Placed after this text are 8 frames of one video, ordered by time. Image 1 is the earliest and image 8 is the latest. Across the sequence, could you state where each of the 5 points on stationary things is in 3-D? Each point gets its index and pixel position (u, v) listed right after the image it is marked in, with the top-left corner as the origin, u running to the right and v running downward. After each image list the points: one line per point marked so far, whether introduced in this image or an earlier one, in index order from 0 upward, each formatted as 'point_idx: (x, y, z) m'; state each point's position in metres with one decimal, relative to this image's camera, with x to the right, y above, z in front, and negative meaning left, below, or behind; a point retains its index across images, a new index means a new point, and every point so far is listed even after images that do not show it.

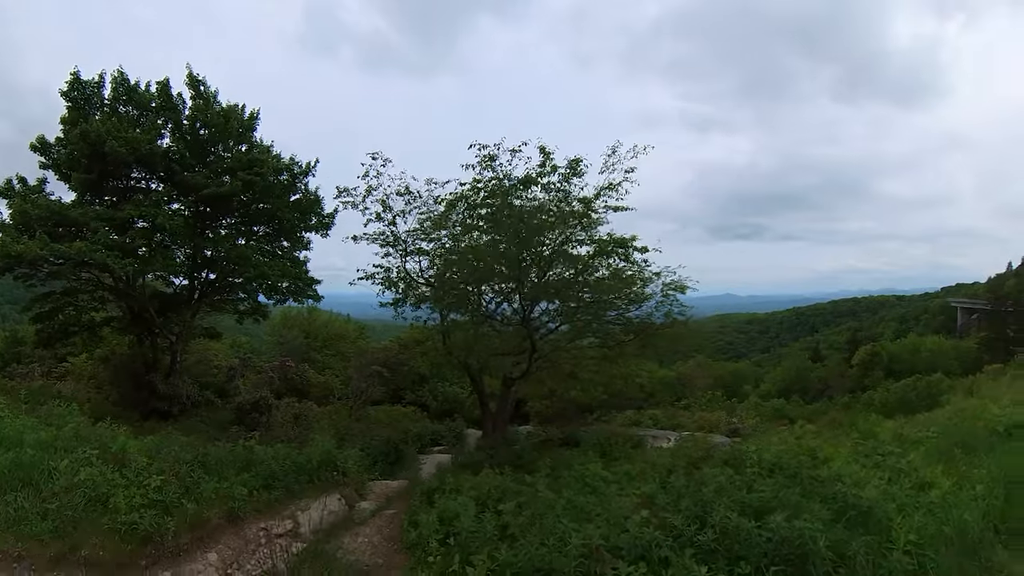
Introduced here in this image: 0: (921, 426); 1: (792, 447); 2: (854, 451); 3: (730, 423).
0: (+7.0, -2.6, +11.0) m
1: (+4.3, -2.7, +10.2) m
2: (+4.9, -2.5, +9.5) m
3: (+5.8, -3.7, +17.1) m
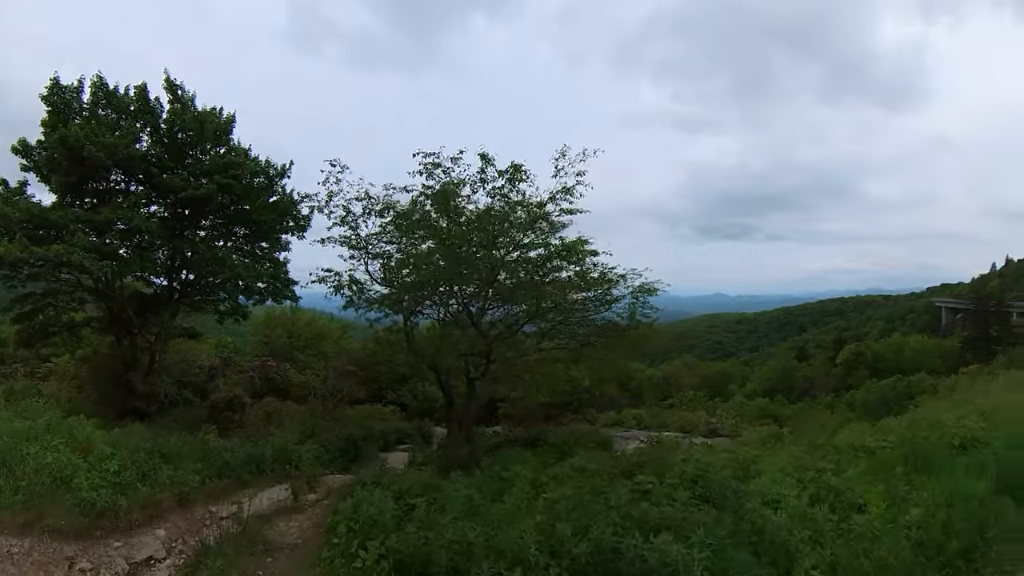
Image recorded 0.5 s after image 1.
0: (+6.5, -2.6, +10.8) m
1: (+3.8, -2.7, +10.0) m
2: (+4.4, -2.5, +9.3) m
3: (+5.2, -3.7, +17.0) m
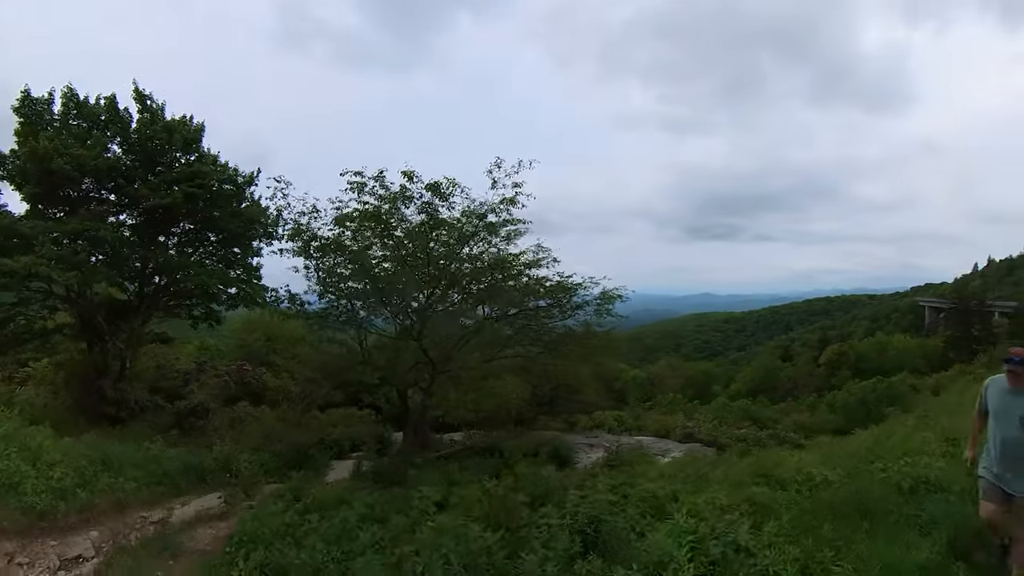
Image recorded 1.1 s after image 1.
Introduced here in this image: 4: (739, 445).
0: (+5.8, -2.6, +10.5) m
1: (+3.2, -2.7, +9.6) m
2: (+3.8, -2.5, +8.9) m
3: (+4.5, -3.7, +16.6) m
4: (+5.0, -3.6, +14.3) m
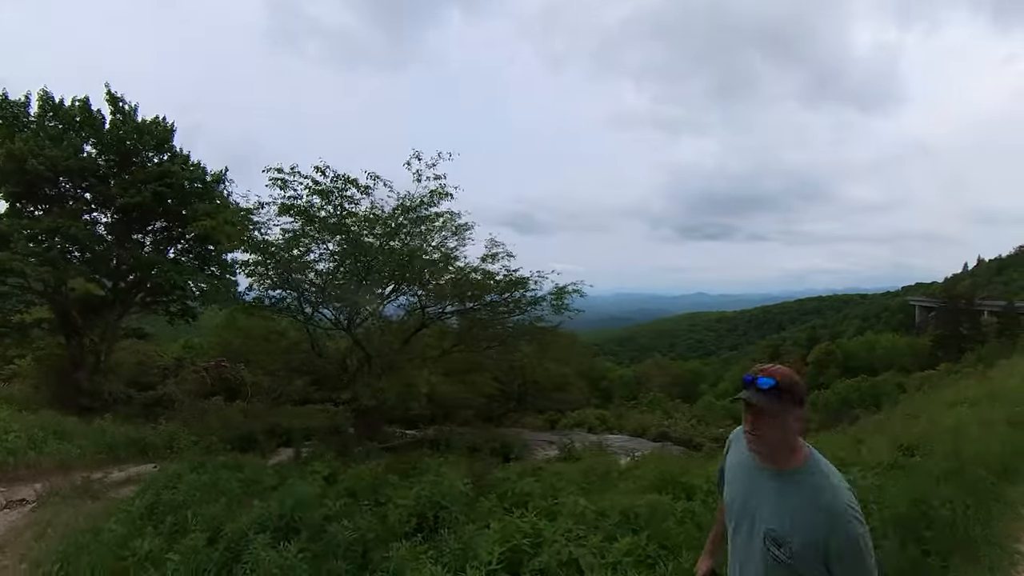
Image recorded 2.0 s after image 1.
0: (+5.2, -2.5, +10.0) m
1: (+2.6, -2.6, +9.1) m
2: (+3.2, -2.4, +8.4) m
3: (+3.8, -3.6, +16.1) m
4: (+4.3, -3.5, +13.8) m
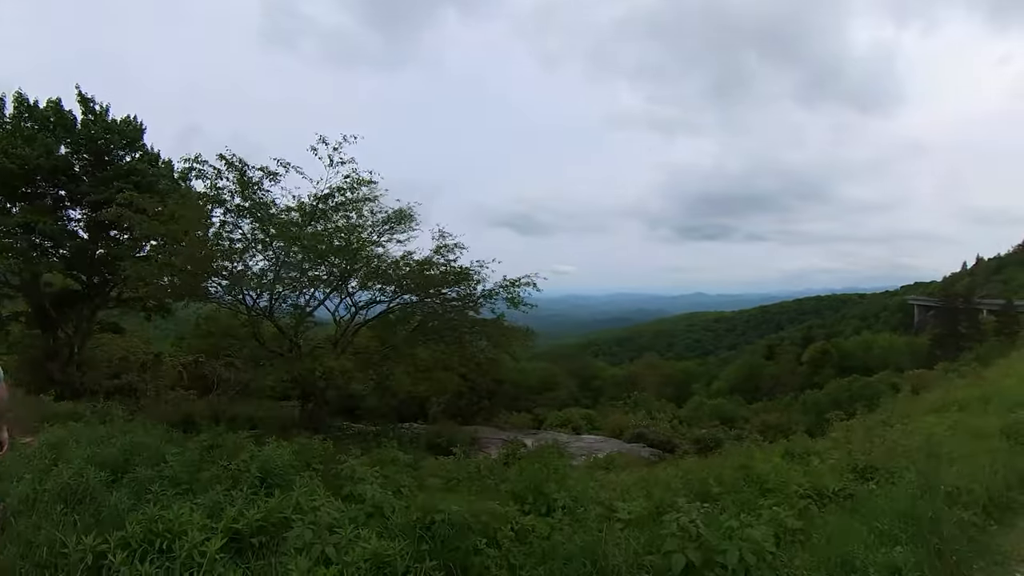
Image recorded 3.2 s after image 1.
0: (+4.5, -2.4, +9.2) m
1: (+1.9, -2.4, +8.3) m
2: (+2.5, -2.2, +7.6) m
3: (+3.1, -3.4, +15.3) m
4: (+3.6, -3.3, +13.0) m
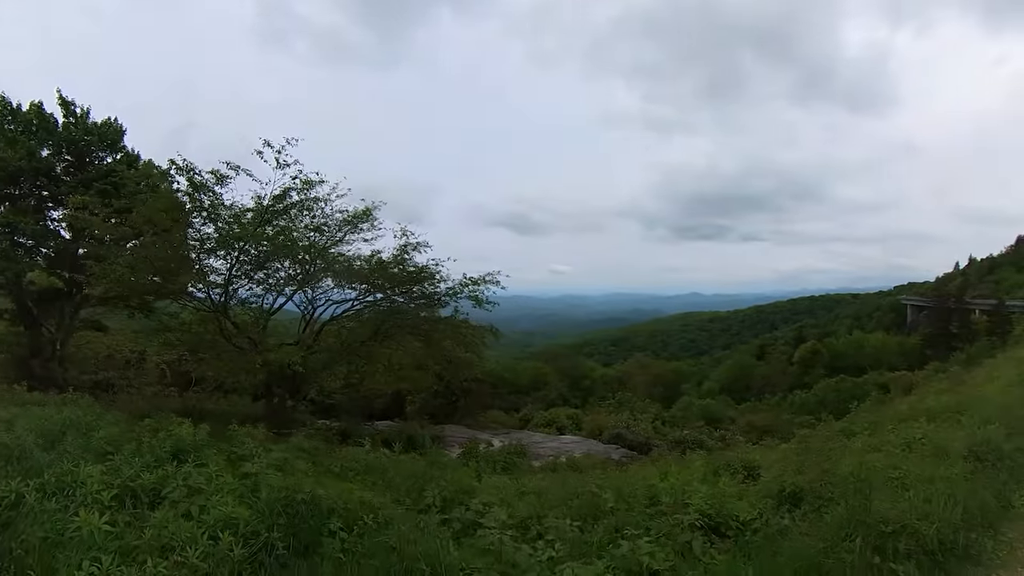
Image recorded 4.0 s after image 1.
0: (+4.0, -2.3, +9.0) m
1: (+1.4, -2.4, +8.0) m
2: (+2.0, -2.2, +7.3) m
3: (+2.6, -3.4, +15.0) m
4: (+3.1, -3.3, +12.7) m
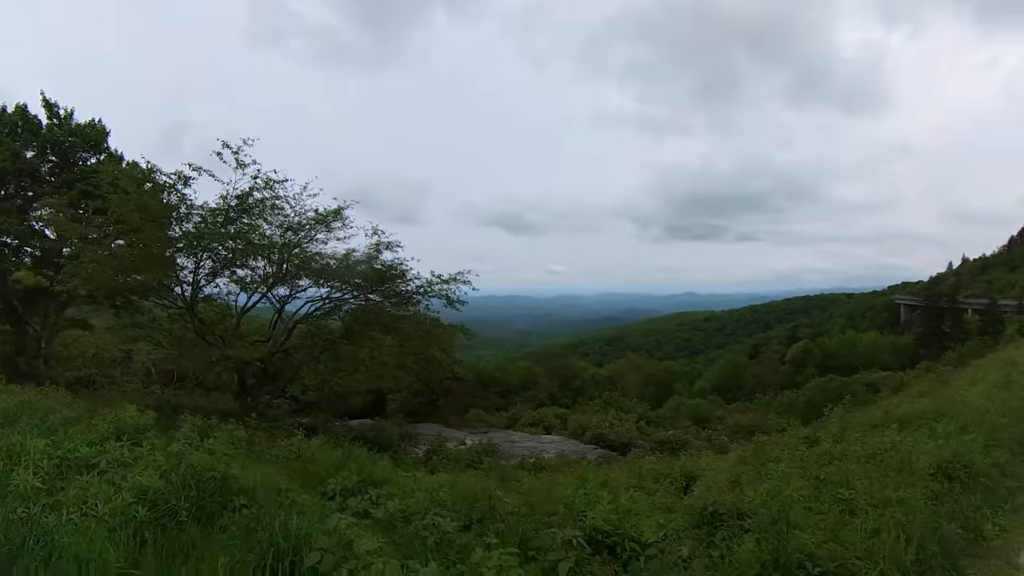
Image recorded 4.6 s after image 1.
0: (+3.6, -2.3, +8.7) m
1: (+1.0, -2.3, +7.7) m
2: (+1.7, -2.1, +7.1) m
3: (+2.1, -3.3, +14.8) m
4: (+2.7, -3.2, +12.5) m
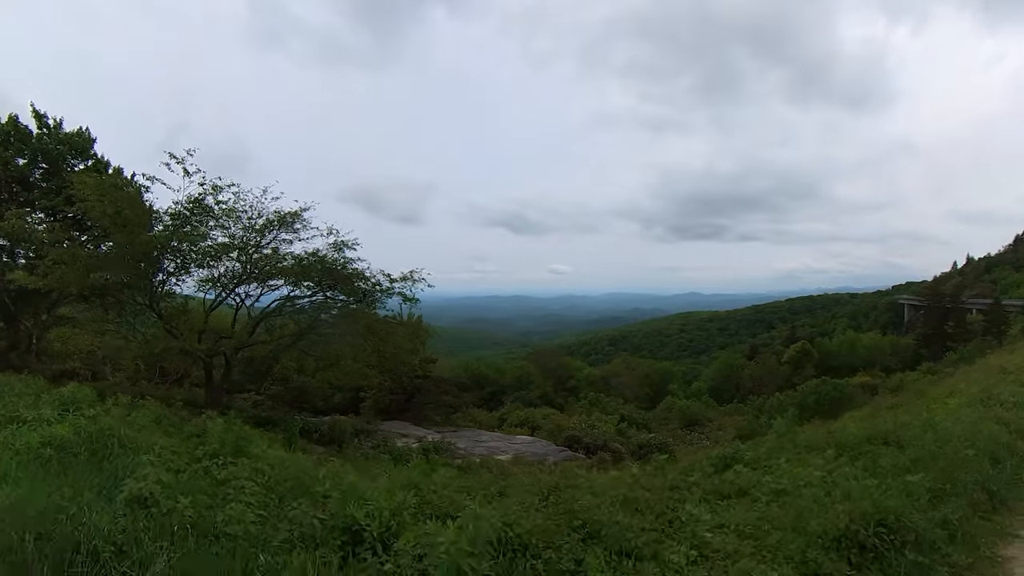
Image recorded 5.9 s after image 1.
0: (+3.1, -2.2, +8.2) m
1: (+0.5, -2.2, +7.2) m
2: (+1.1, -2.0, +6.5) m
3: (+1.6, -3.2, +14.2) m
4: (+2.2, -3.1, +11.9) m
